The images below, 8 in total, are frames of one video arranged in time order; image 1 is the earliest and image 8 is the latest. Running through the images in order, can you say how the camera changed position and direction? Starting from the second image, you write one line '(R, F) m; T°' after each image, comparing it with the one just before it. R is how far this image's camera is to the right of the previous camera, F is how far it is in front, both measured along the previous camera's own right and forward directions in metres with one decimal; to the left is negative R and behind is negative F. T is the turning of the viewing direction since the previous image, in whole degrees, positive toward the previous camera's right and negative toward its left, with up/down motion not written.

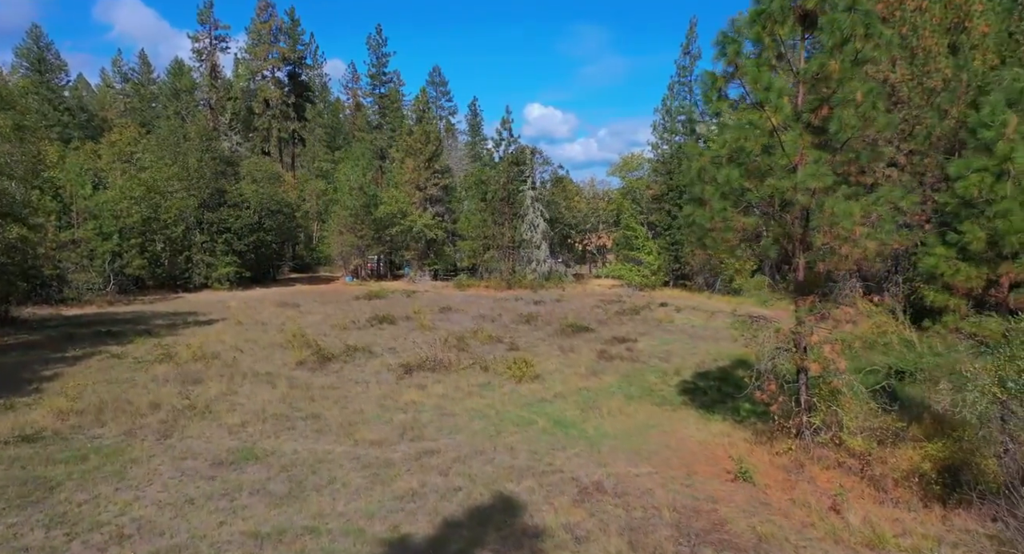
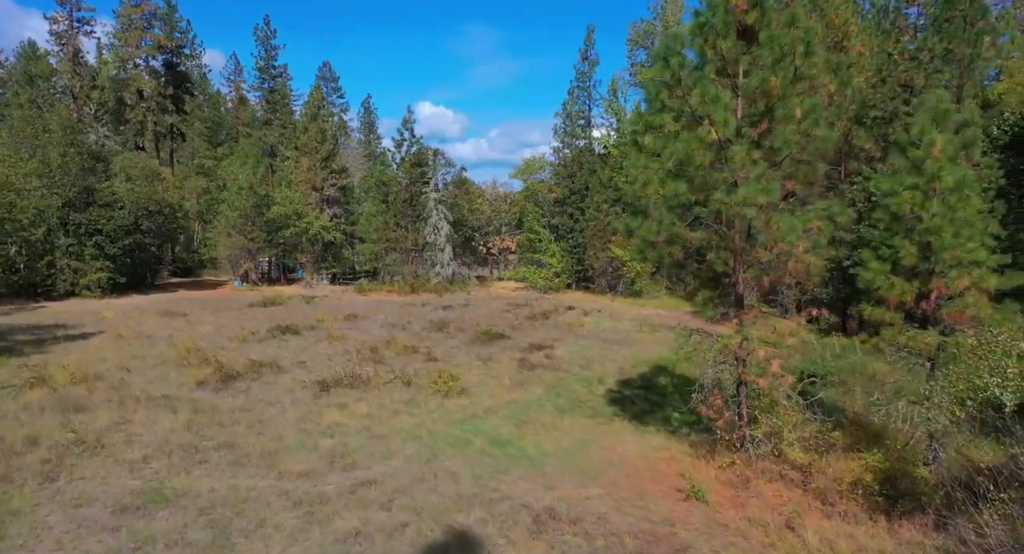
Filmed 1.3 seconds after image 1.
(-0.5, +0.4) m; +9°
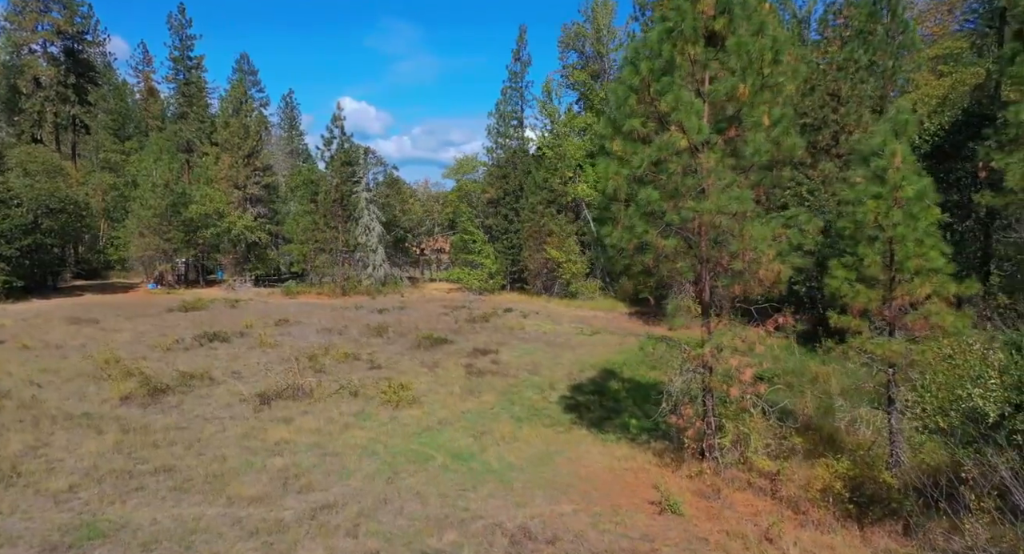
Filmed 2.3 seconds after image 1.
(-0.4, +0.3) m; +6°
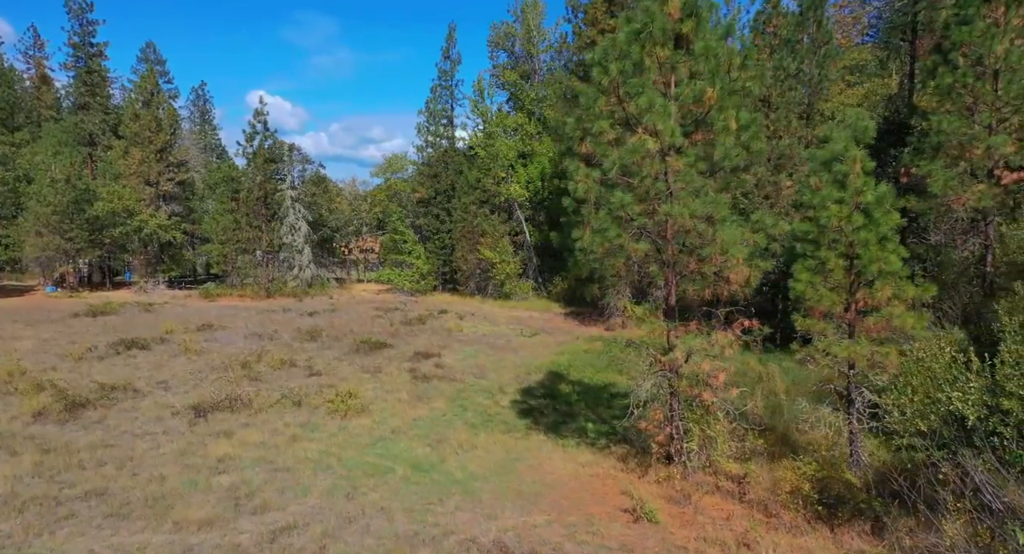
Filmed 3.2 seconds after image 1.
(-0.5, +0.3) m; +6°
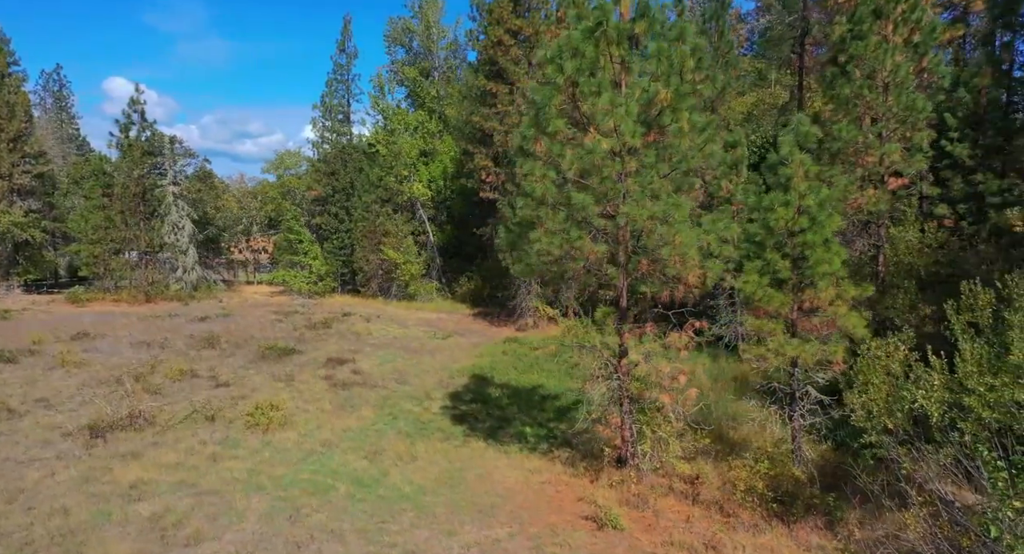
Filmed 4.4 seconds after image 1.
(-0.7, +0.3) m; +9°
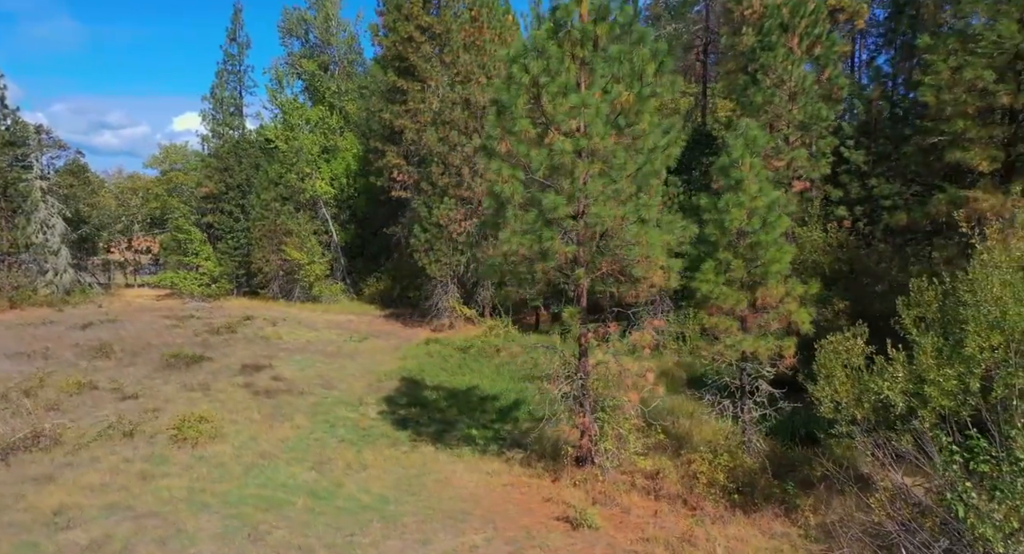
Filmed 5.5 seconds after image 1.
(-0.8, +0.1) m; +8°
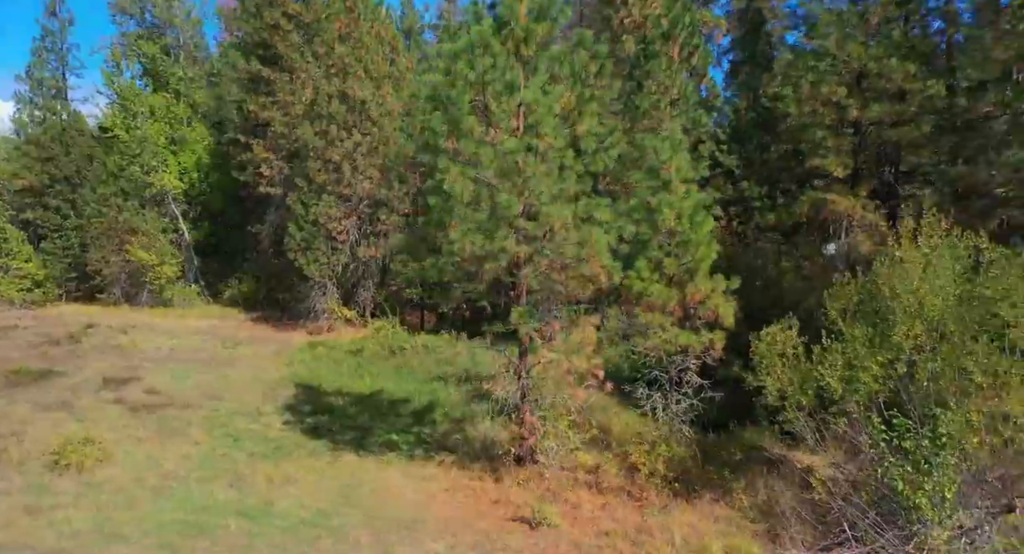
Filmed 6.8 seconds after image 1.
(-1.0, +0.2) m; +12°
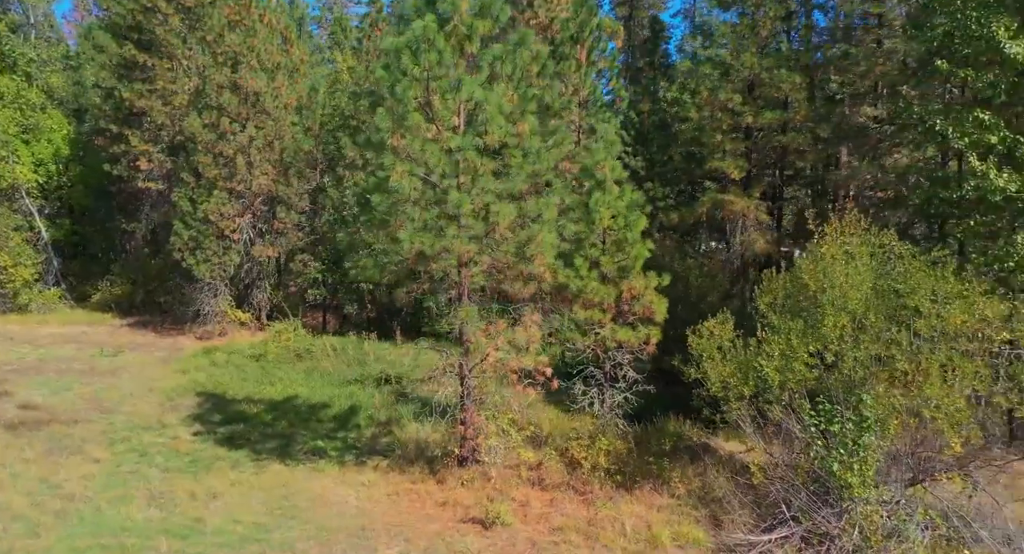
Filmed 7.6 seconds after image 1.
(-0.6, 0.0) m; +9°
